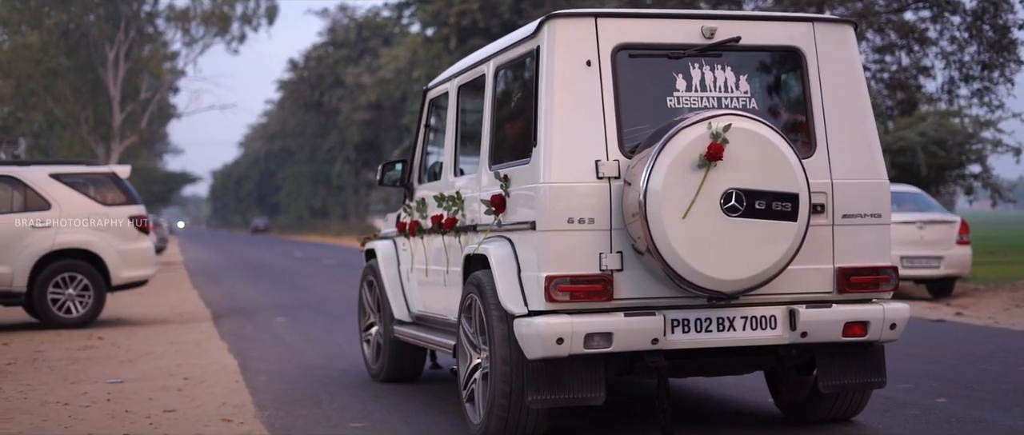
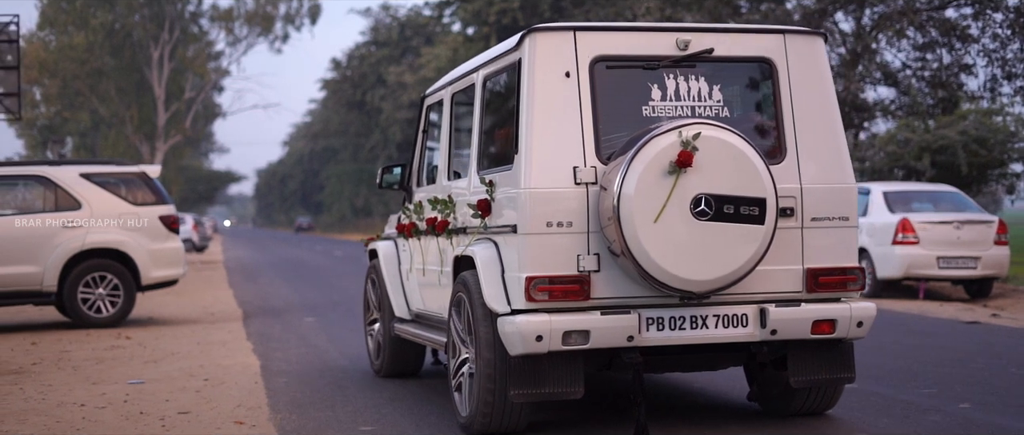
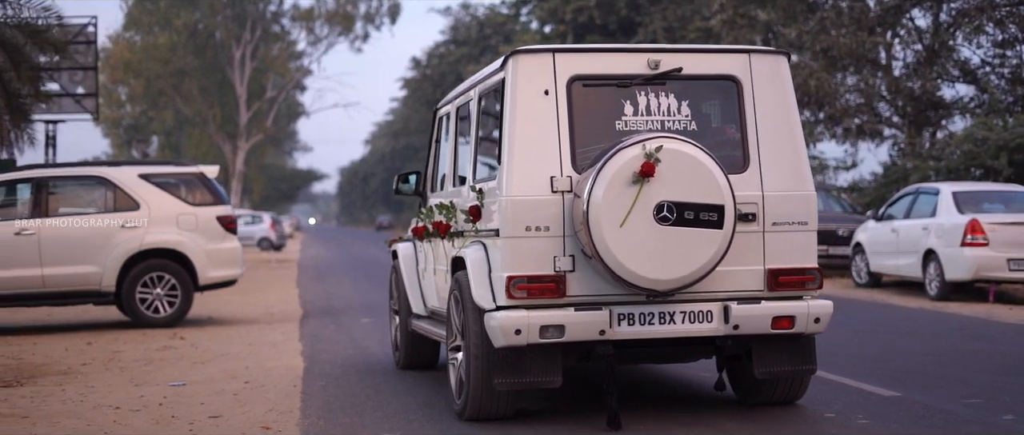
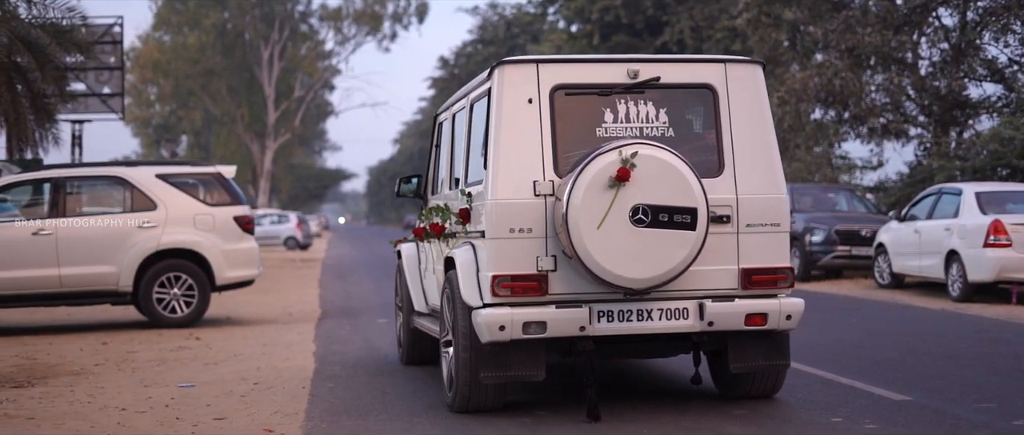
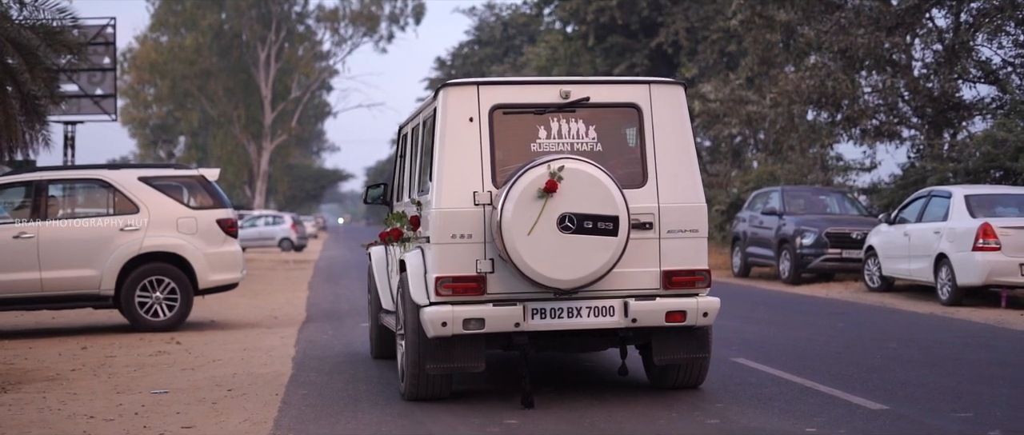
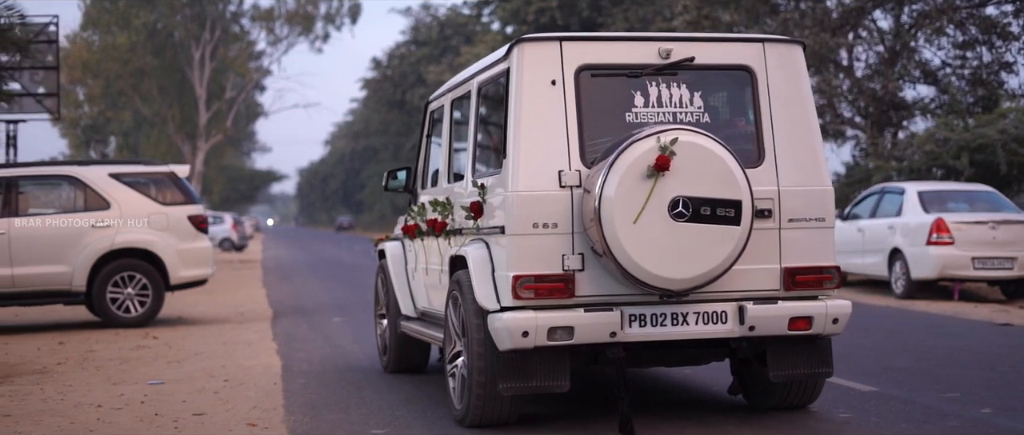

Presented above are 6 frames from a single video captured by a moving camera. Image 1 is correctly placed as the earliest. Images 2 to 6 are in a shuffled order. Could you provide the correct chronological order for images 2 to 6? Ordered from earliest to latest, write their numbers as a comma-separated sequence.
2, 6, 3, 4, 5
